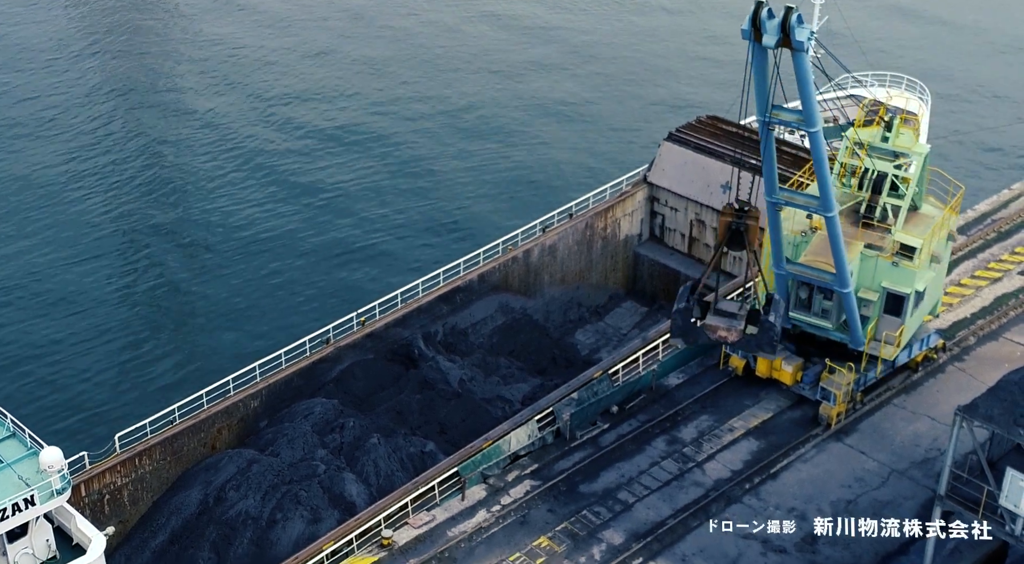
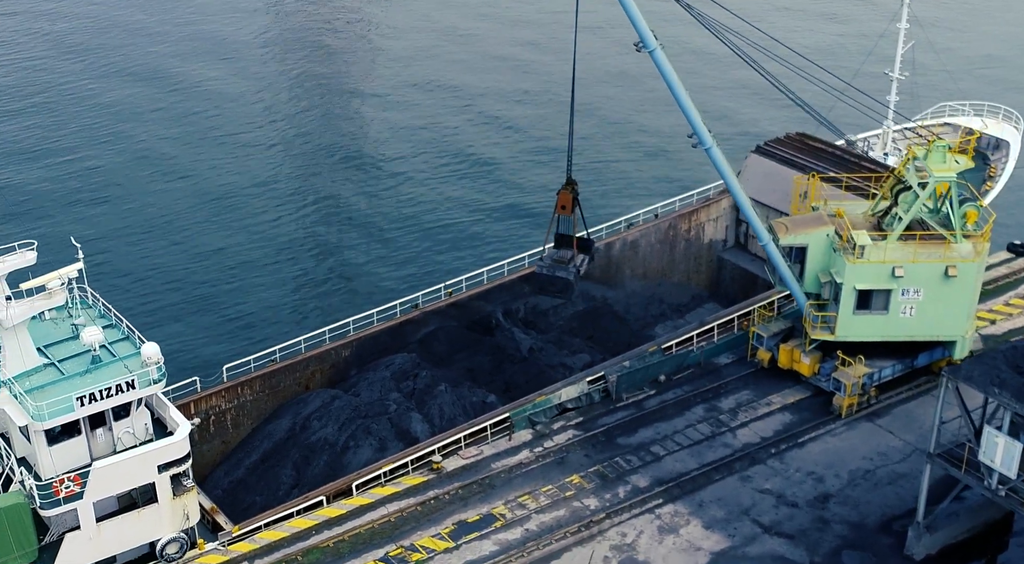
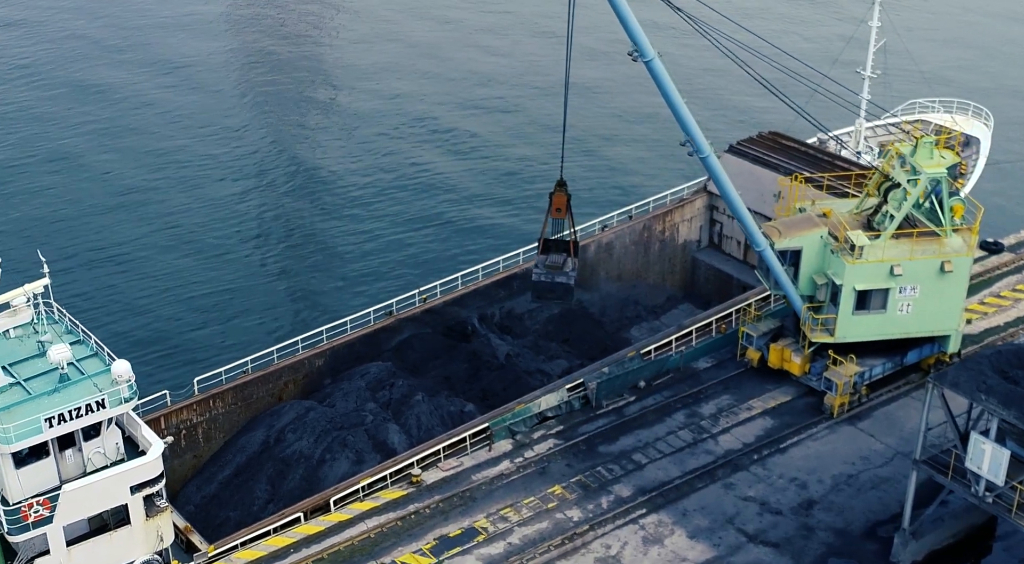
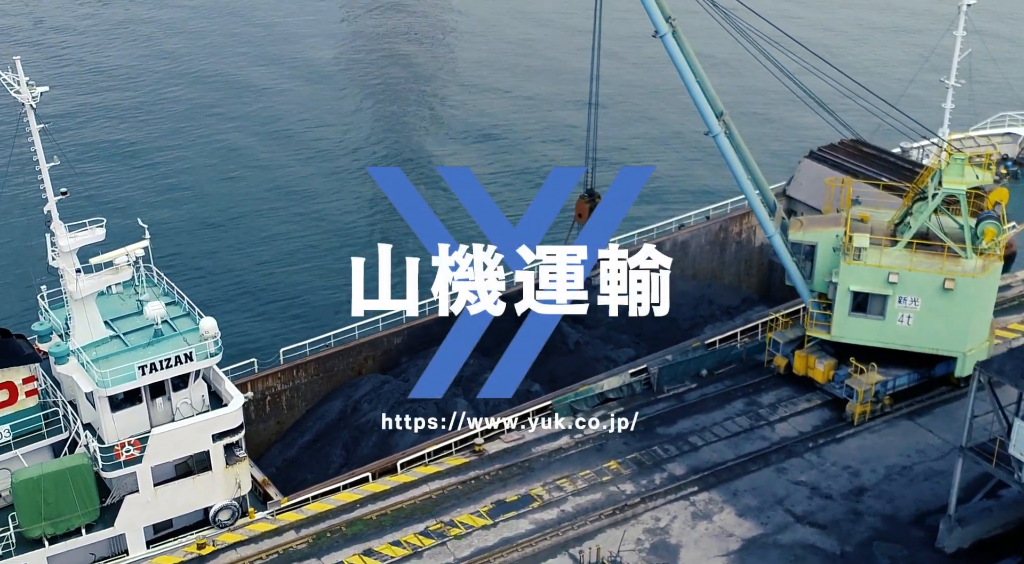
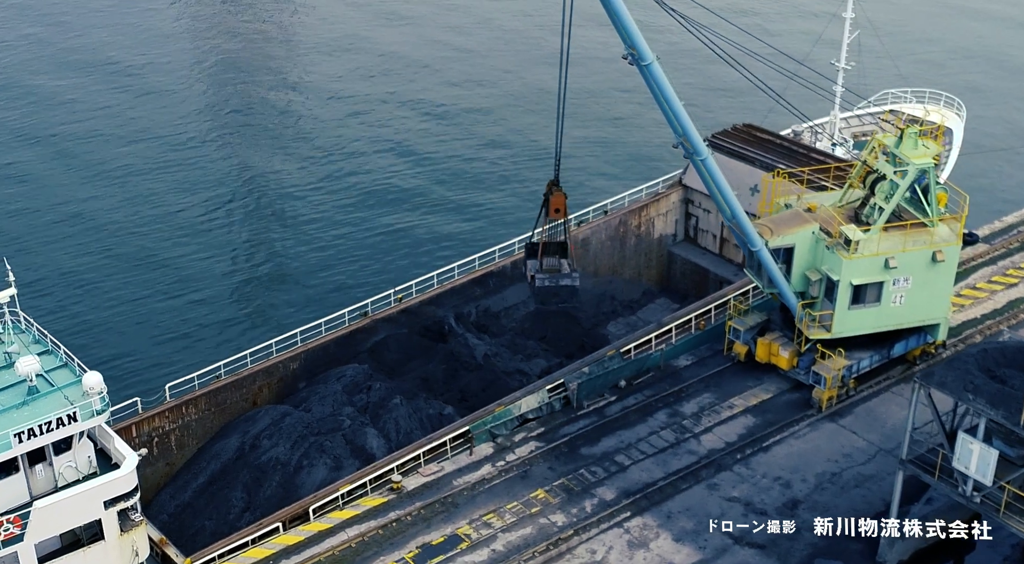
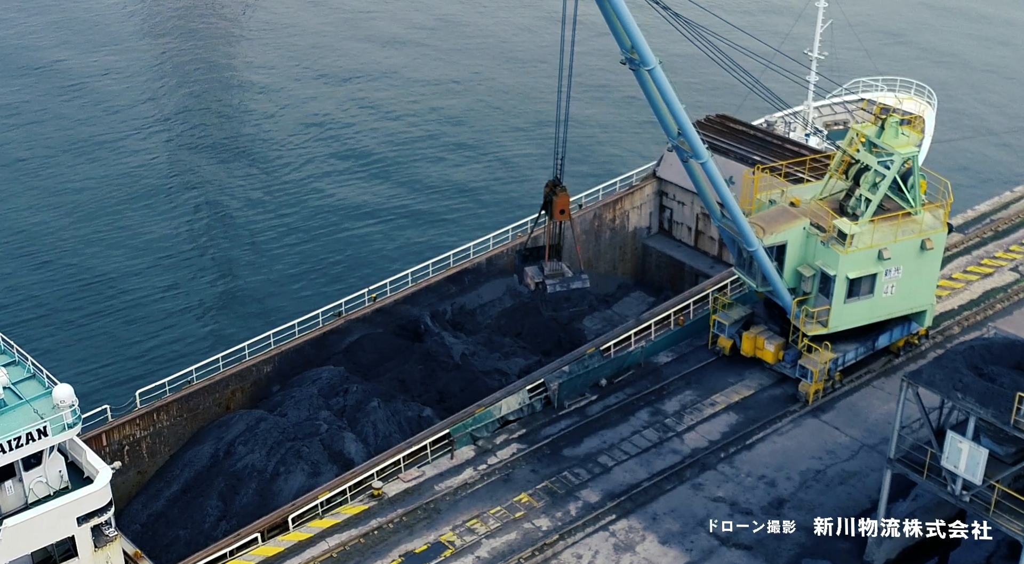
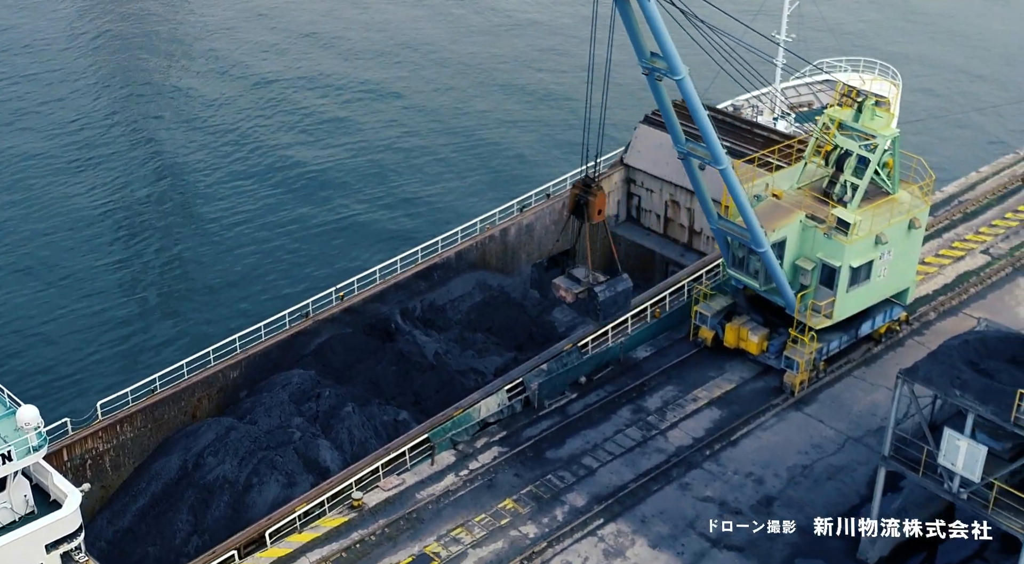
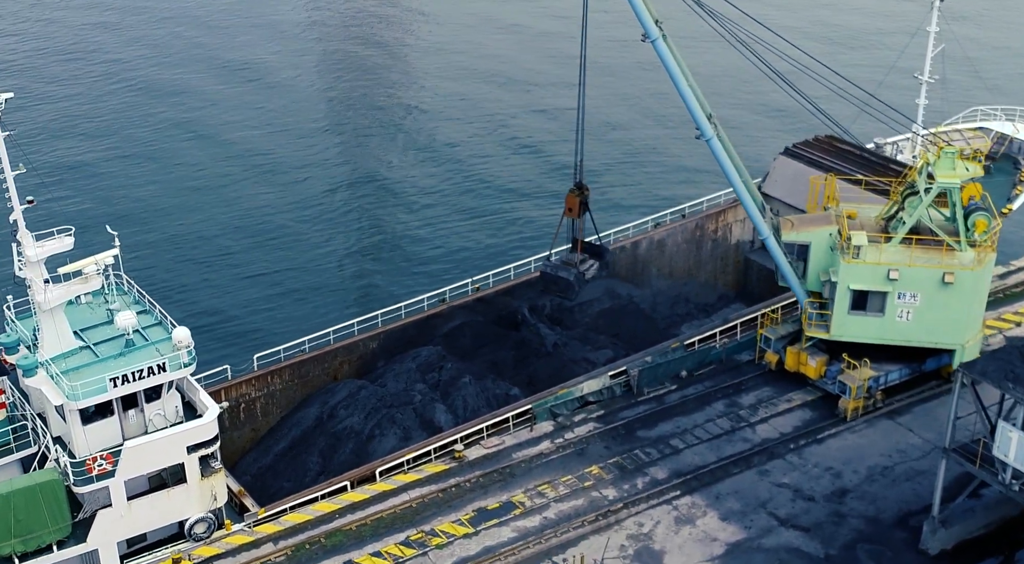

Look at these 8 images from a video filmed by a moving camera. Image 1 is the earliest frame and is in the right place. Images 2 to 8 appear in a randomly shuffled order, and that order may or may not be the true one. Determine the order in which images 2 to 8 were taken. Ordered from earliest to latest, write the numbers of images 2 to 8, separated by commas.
7, 6, 5, 3, 2, 8, 4
